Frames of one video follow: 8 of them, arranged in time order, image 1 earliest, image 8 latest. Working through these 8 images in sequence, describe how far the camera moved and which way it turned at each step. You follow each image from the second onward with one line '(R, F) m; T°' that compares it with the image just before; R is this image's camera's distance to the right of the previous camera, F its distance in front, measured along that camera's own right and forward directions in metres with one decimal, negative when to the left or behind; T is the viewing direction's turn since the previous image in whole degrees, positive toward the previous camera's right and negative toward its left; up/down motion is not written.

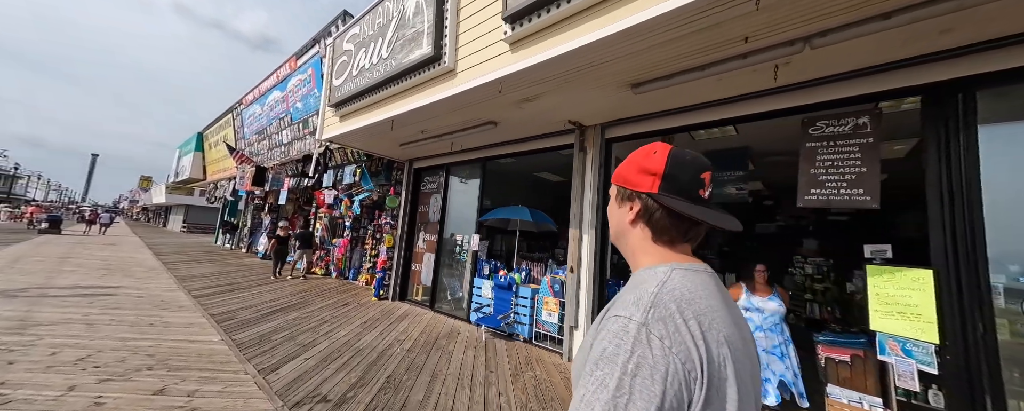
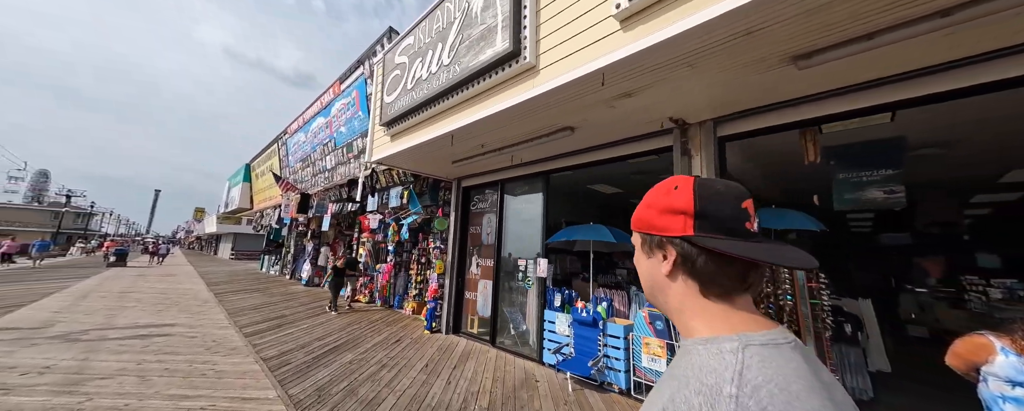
(-0.8, +0.6) m; -4°
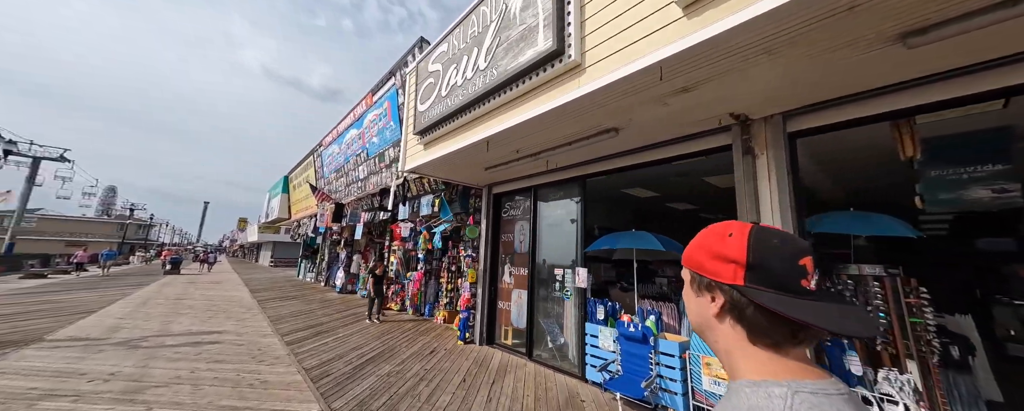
(-0.3, +0.2) m; -4°
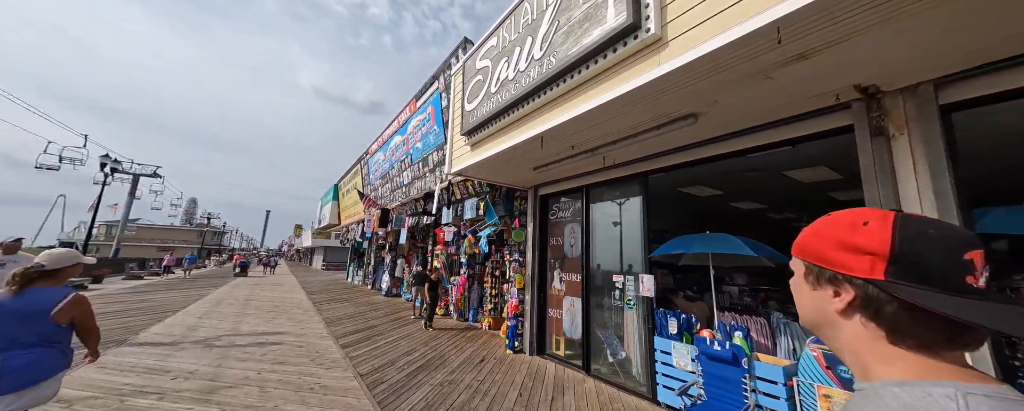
(-0.4, +0.3) m; -6°
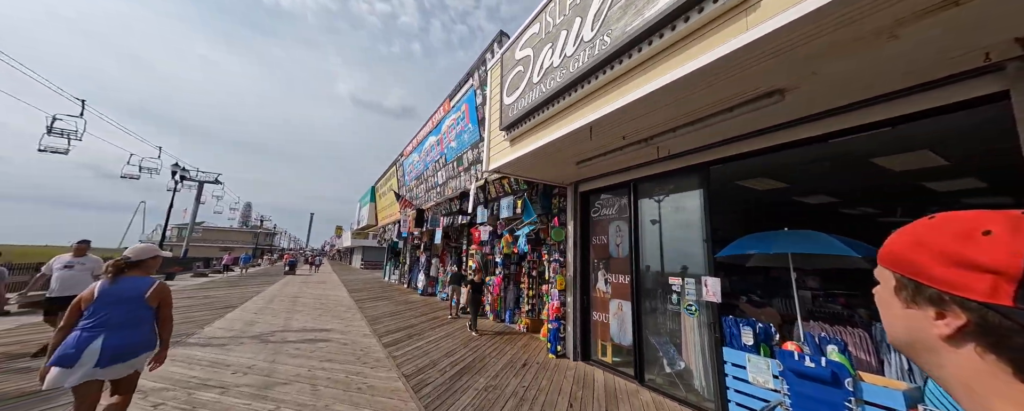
(-0.3, +0.2) m; -5°
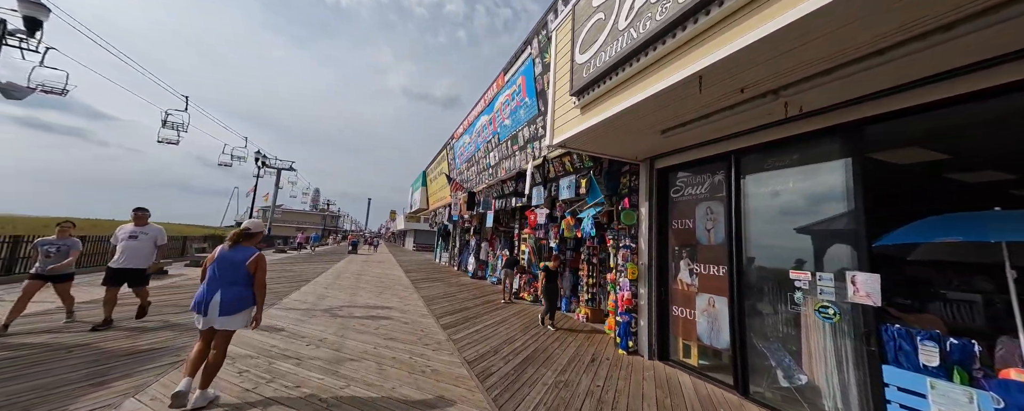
(-0.4, +0.4) m; -8°
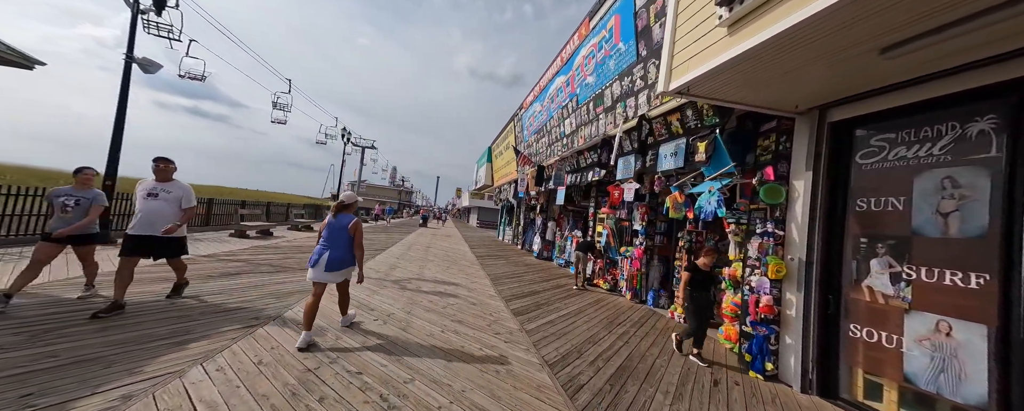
(-0.4, +0.7) m; -13°
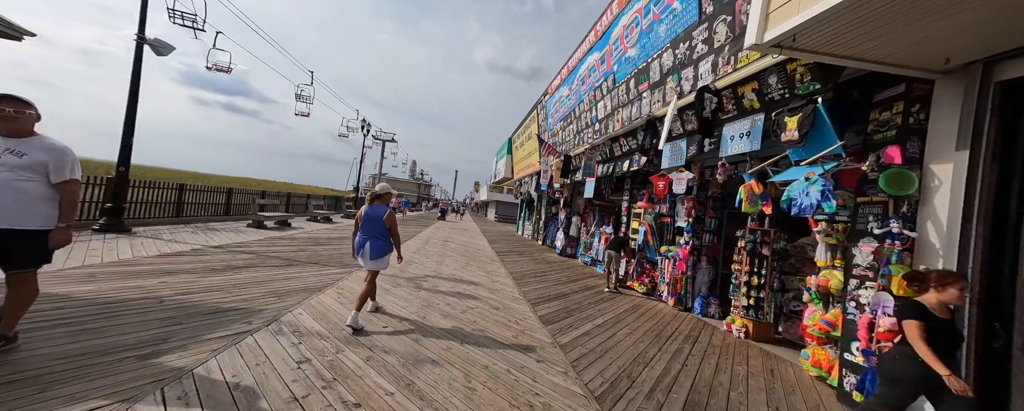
(-0.2, +0.6) m; -4°
